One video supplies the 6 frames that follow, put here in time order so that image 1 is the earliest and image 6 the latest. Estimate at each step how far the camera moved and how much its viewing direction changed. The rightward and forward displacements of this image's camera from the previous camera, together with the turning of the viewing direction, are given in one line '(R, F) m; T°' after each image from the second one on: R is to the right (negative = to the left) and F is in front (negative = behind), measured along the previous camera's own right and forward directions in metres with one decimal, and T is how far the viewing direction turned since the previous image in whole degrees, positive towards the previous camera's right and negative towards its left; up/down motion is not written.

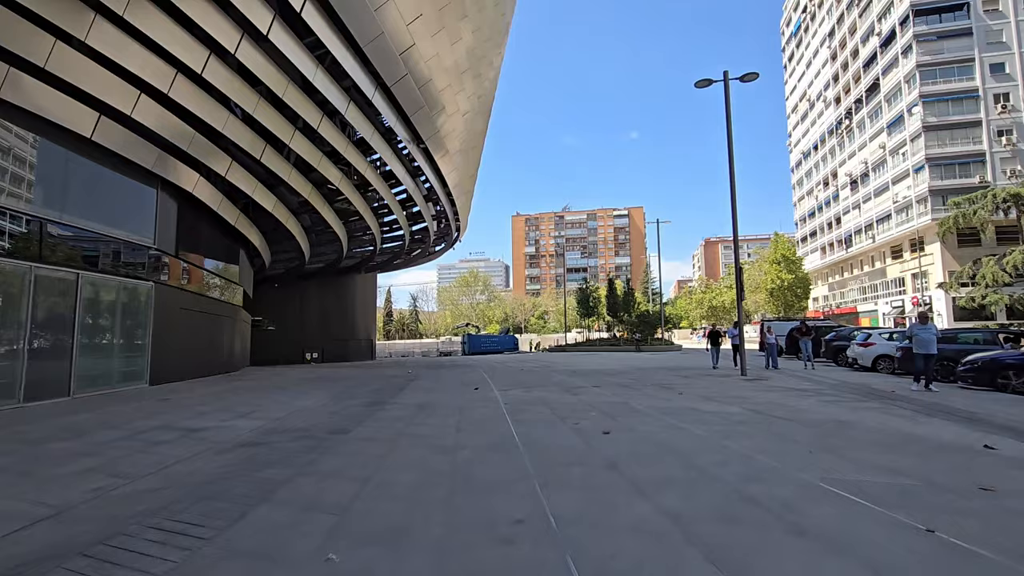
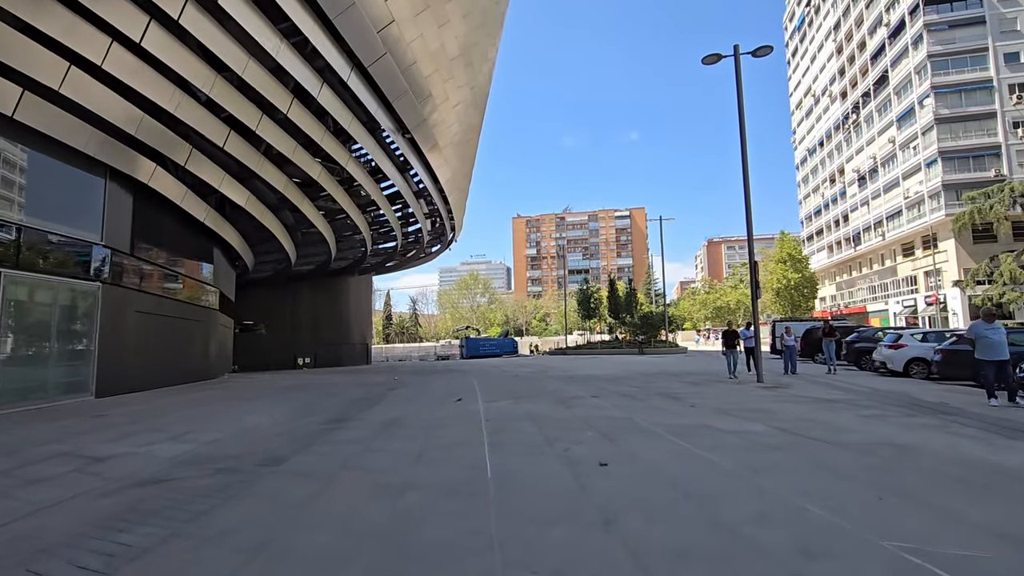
(+0.3, +1.4) m; 0°
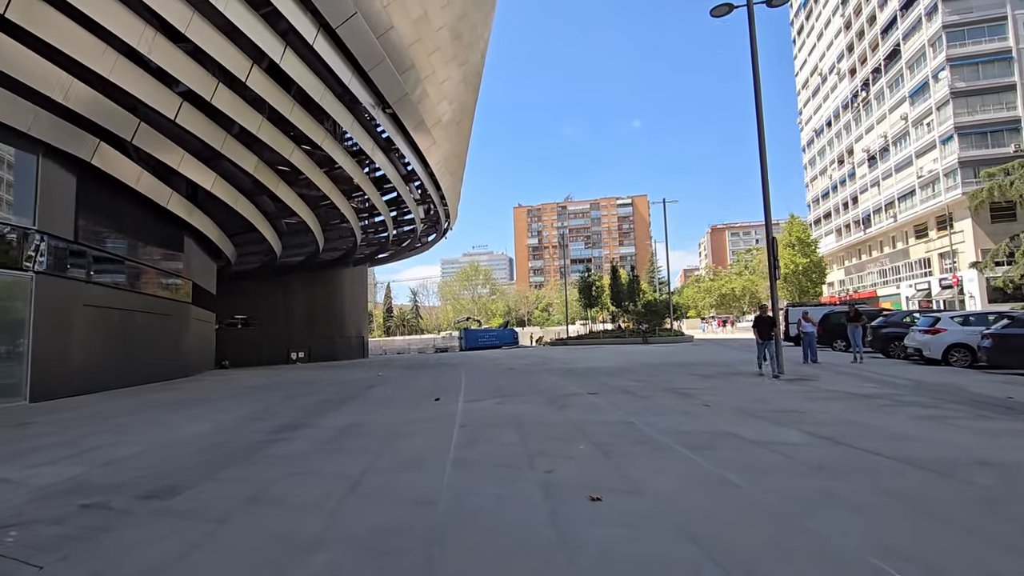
(+0.3, +1.4) m; 0°
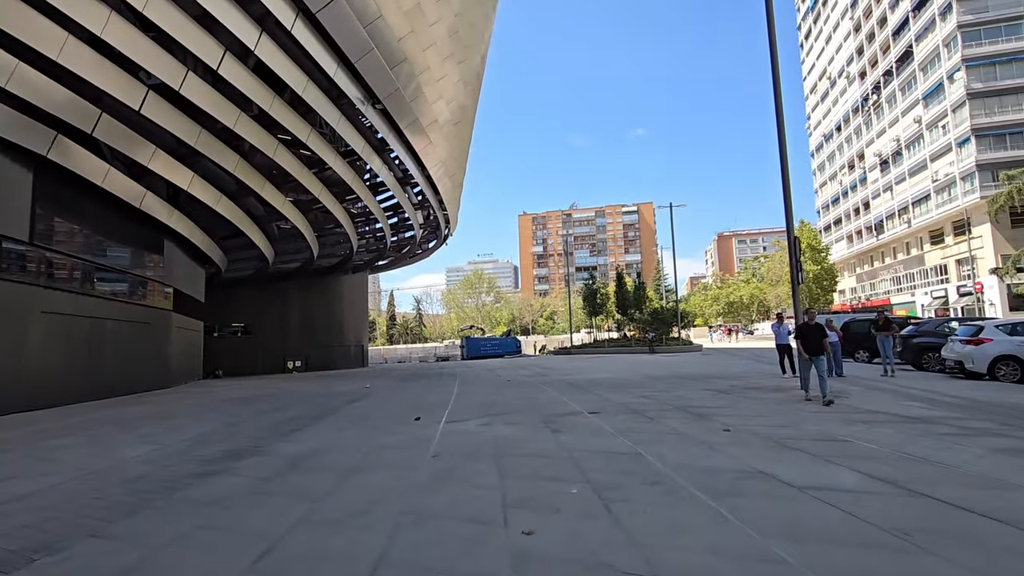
(+0.2, +1.1) m; -1°
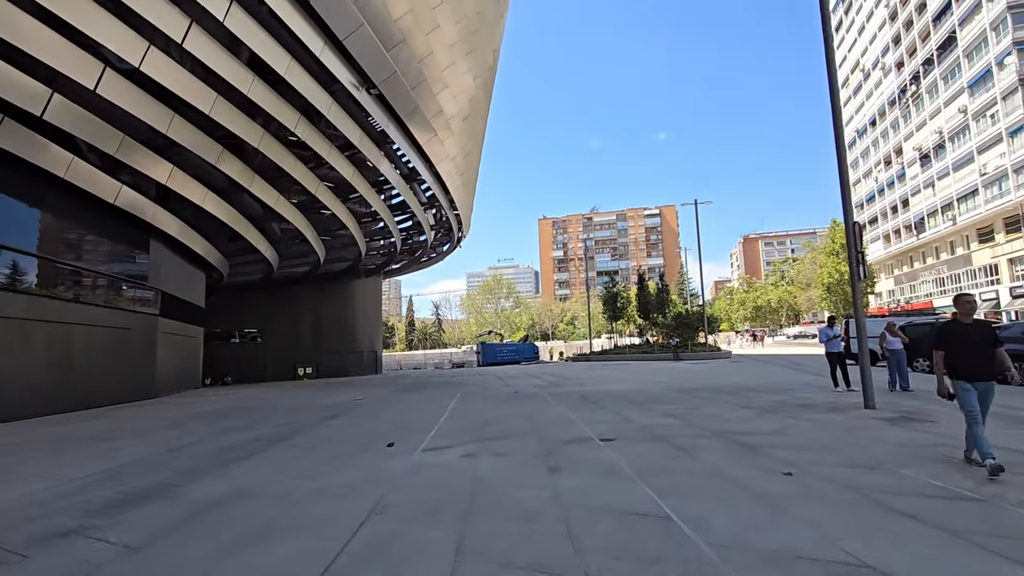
(+0.3, +1.6) m; -2°
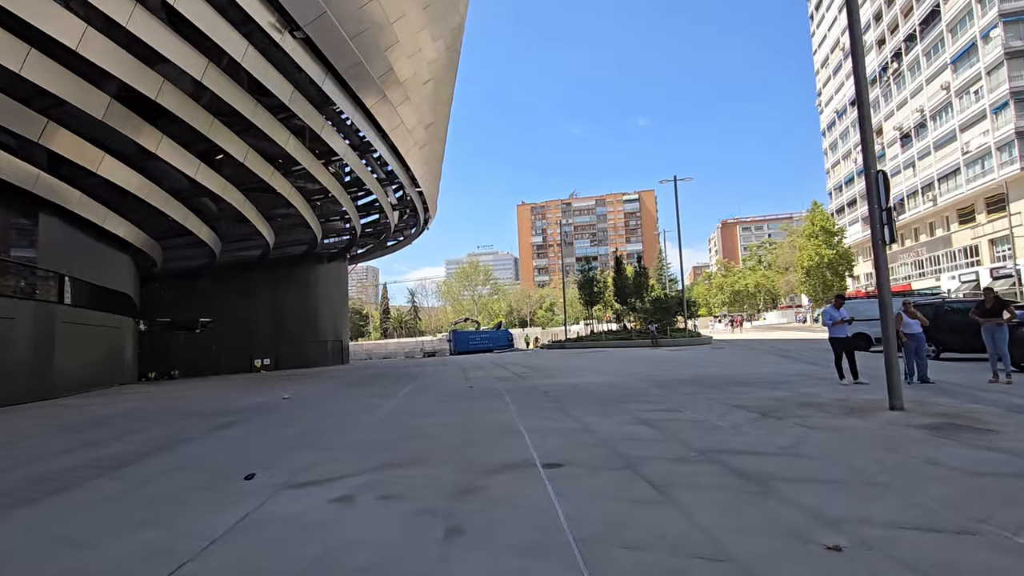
(+0.6, +1.9) m; +2°
